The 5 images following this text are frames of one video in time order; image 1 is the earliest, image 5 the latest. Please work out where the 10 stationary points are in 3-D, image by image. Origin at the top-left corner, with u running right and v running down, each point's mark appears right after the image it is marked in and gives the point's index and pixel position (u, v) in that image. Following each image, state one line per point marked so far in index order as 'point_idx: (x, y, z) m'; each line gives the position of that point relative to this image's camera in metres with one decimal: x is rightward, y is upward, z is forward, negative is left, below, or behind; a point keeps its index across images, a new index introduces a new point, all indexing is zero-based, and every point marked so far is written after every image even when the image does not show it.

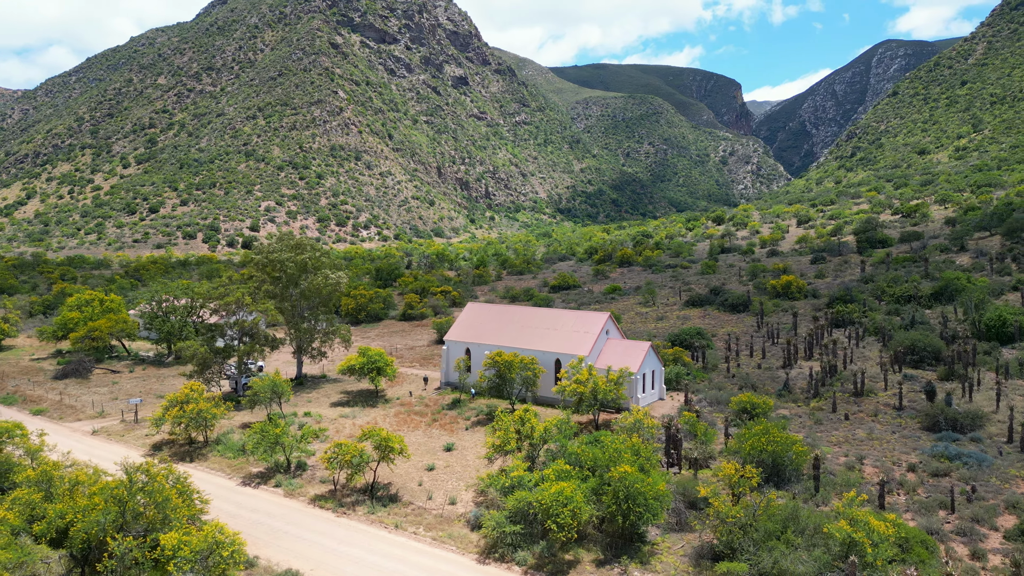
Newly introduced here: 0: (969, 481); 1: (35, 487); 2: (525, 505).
0: (+12.3, -5.2, +19.7) m
1: (-11.0, -4.6, +17.1) m
2: (+0.3, -5.1, +17.3) m
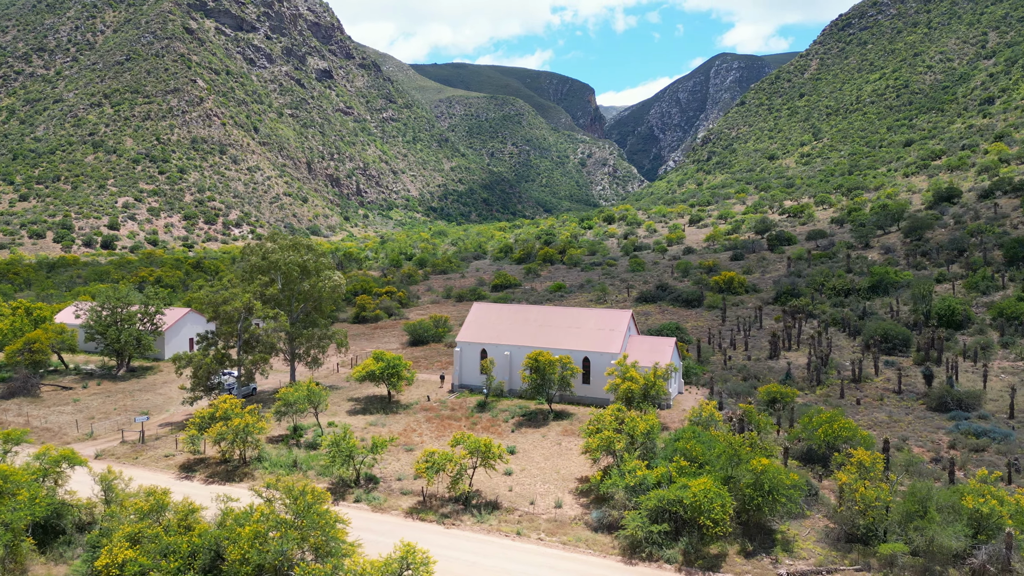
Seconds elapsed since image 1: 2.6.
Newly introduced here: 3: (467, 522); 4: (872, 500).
0: (+14.9, -5.0, +22.0) m
1: (-7.5, -4.7, +15.0) m
2: (+3.6, -5.1, +17.3) m
3: (-1.2, -6.0, +18.7) m
4: (+8.3, -4.8, +16.7) m
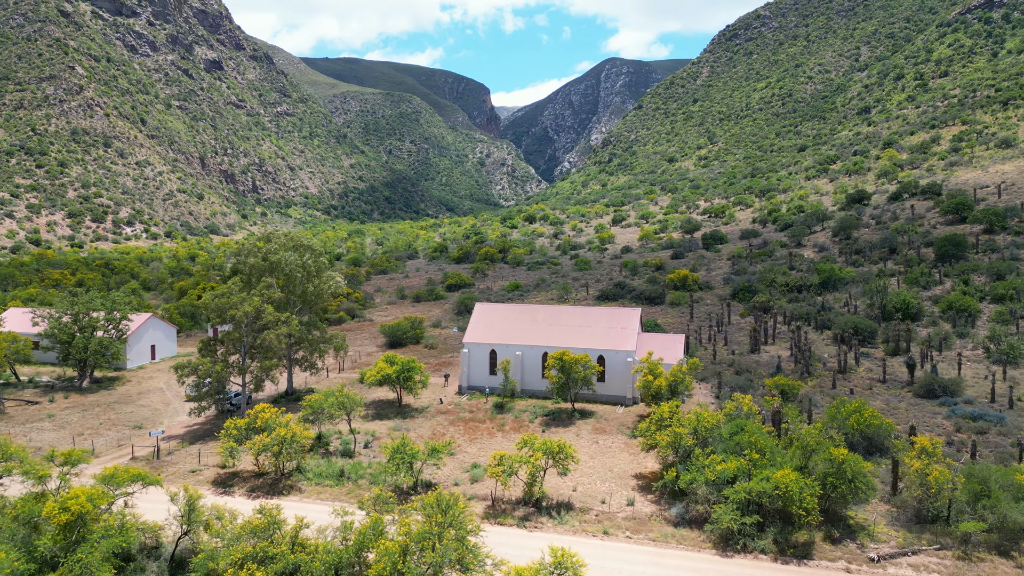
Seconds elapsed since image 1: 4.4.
0: (+16.3, -4.8, +24.0) m
1: (-4.8, -4.8, +13.9) m
2: (+5.8, -5.1, +17.8) m
3: (+0.9, -6.0, +18.5) m
4: (+10.5, -4.8, +17.9) m
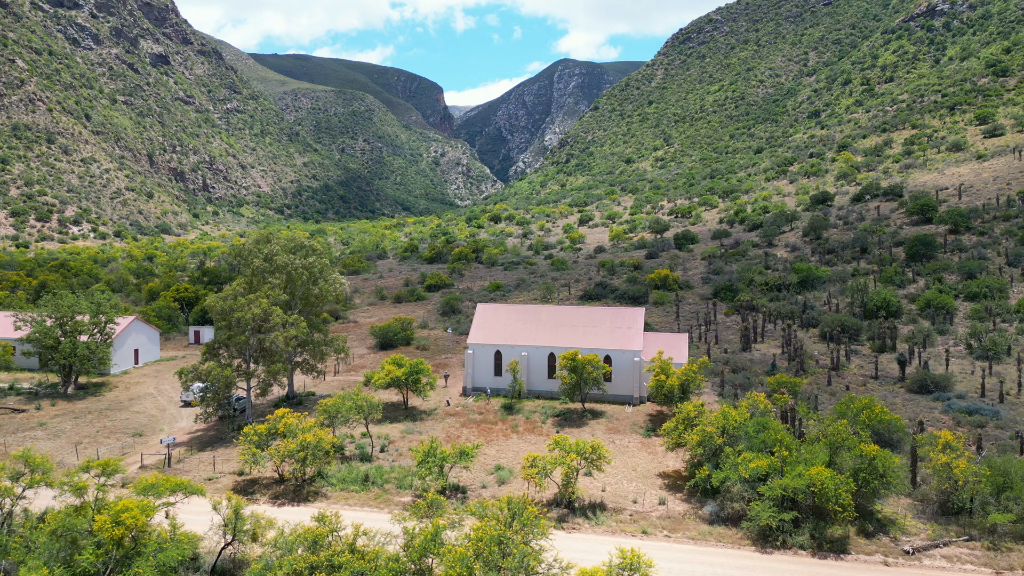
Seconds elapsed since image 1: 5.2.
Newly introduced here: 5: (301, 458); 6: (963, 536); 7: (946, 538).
0: (+16.9, -4.8, +25.0) m
1: (-3.6, -4.9, +13.6) m
2: (+6.7, -5.1, +18.1) m
3: (+1.8, -6.0, +18.5) m
4: (+11.4, -4.7, +18.4) m
5: (-5.8, -4.6, +20.0) m
6: (+10.9, -6.0, +17.6) m
7: (+10.5, -6.0, +17.6) m
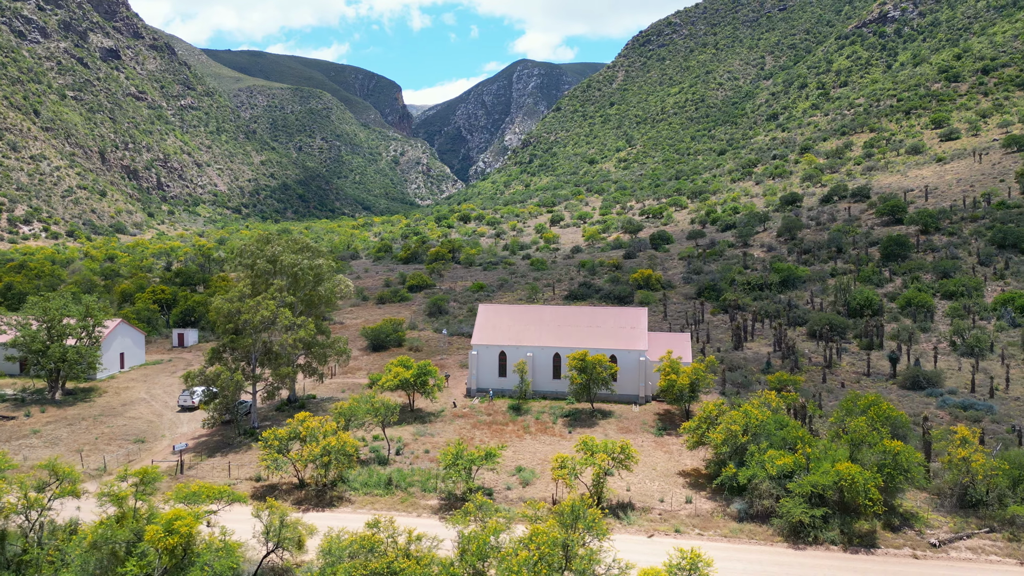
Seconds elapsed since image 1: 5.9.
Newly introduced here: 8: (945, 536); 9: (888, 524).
0: (+17.3, -4.7, +25.8) m
1: (-2.5, -4.9, +13.3) m
2: (+7.6, -5.1, +18.4) m
3: (+2.6, -6.0, +18.5) m
4: (+12.2, -4.7, +19.0) m
5: (-5.1, -4.6, +19.6) m
6: (+11.7, -6.0, +18.2) m
7: (+11.3, -6.0, +18.2) m
8: (+10.6, -6.1, +17.9) m
9: (+9.4, -6.0, +18.4) m
